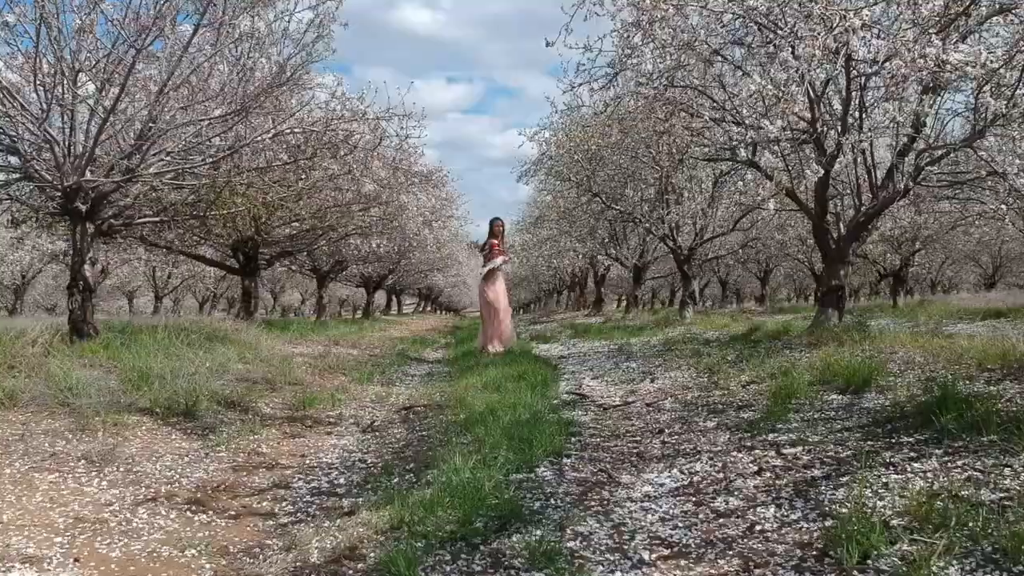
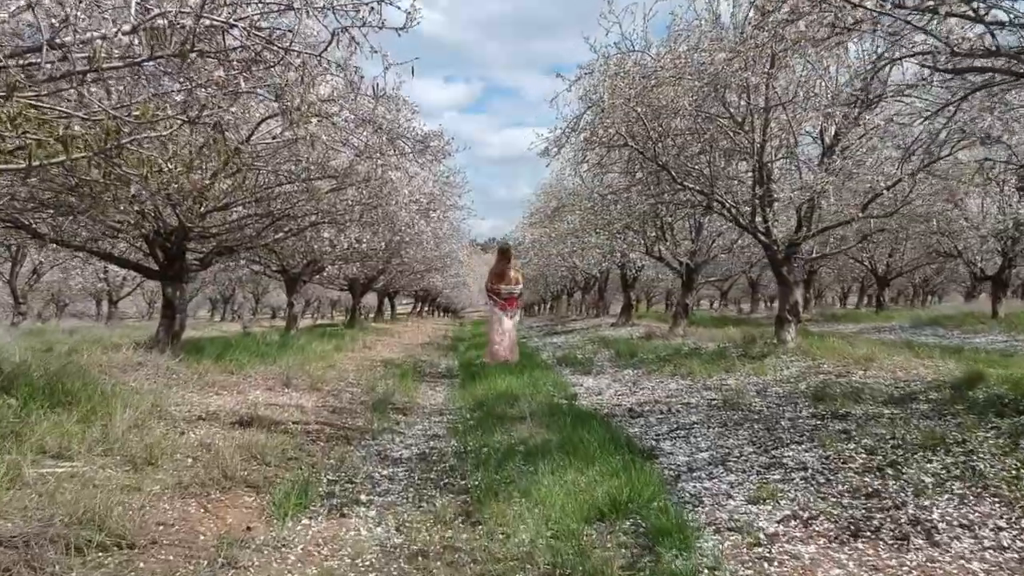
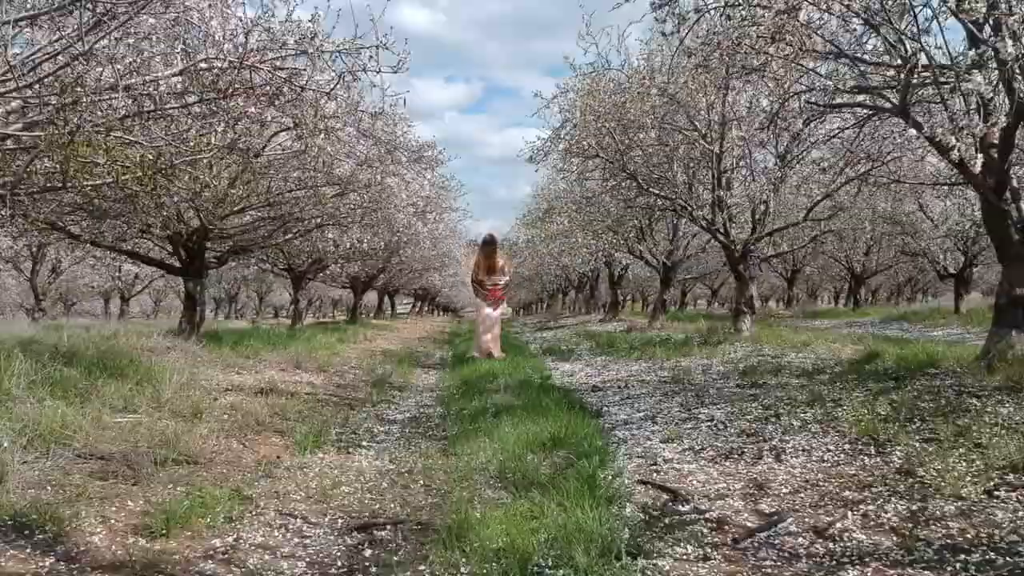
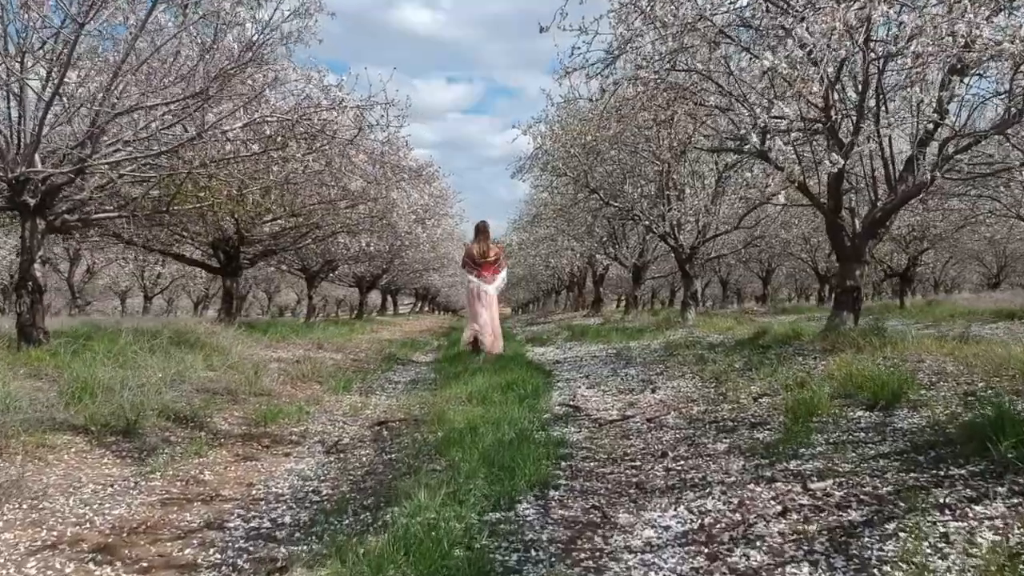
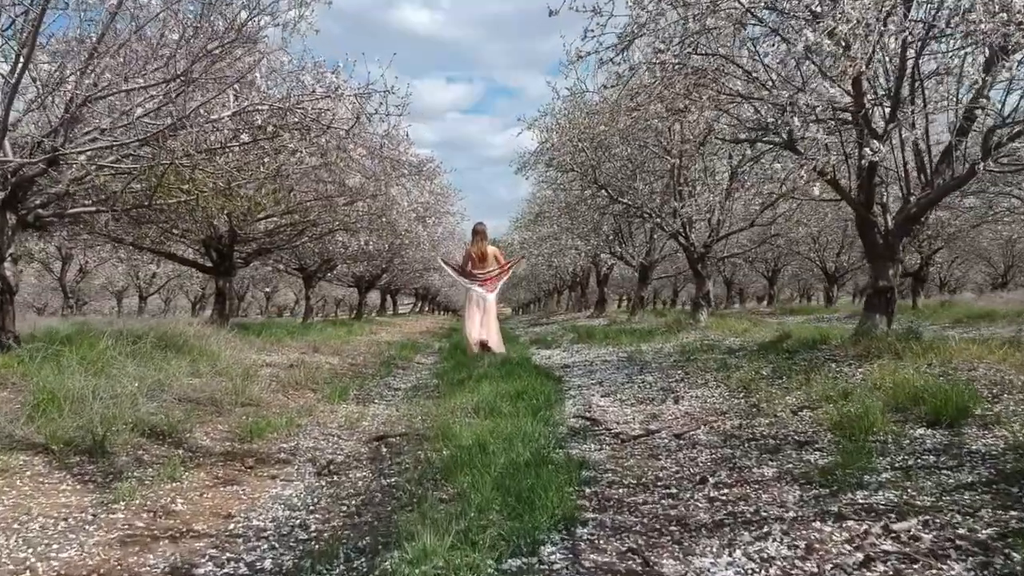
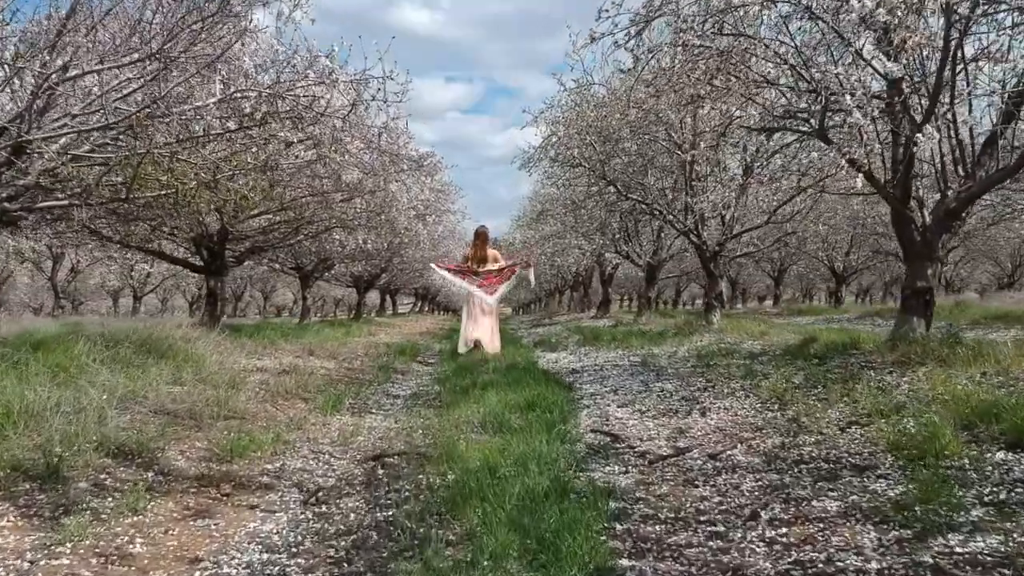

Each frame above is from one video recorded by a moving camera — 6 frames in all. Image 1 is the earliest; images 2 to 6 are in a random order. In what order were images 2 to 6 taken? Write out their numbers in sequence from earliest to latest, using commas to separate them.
4, 5, 6, 3, 2
